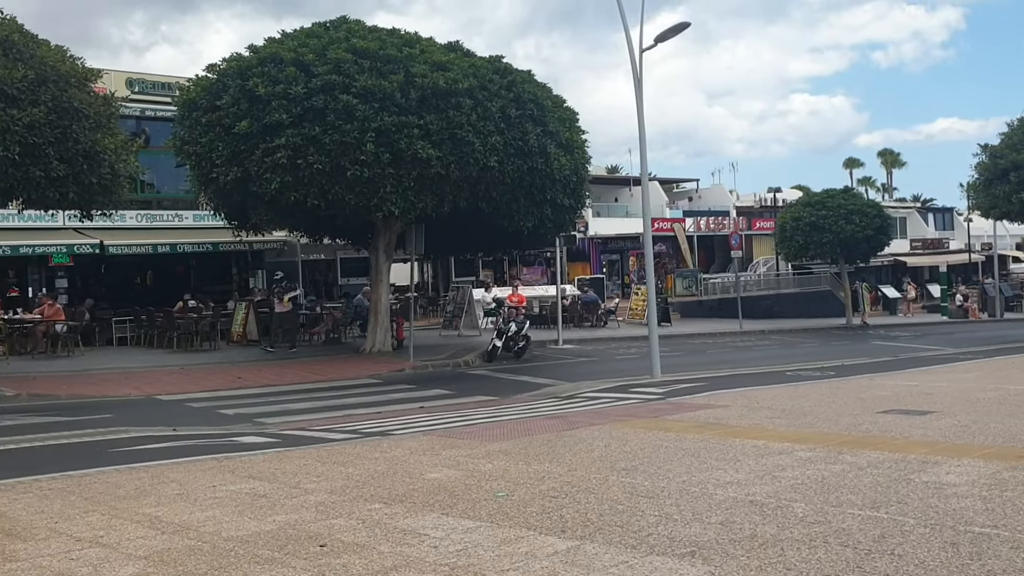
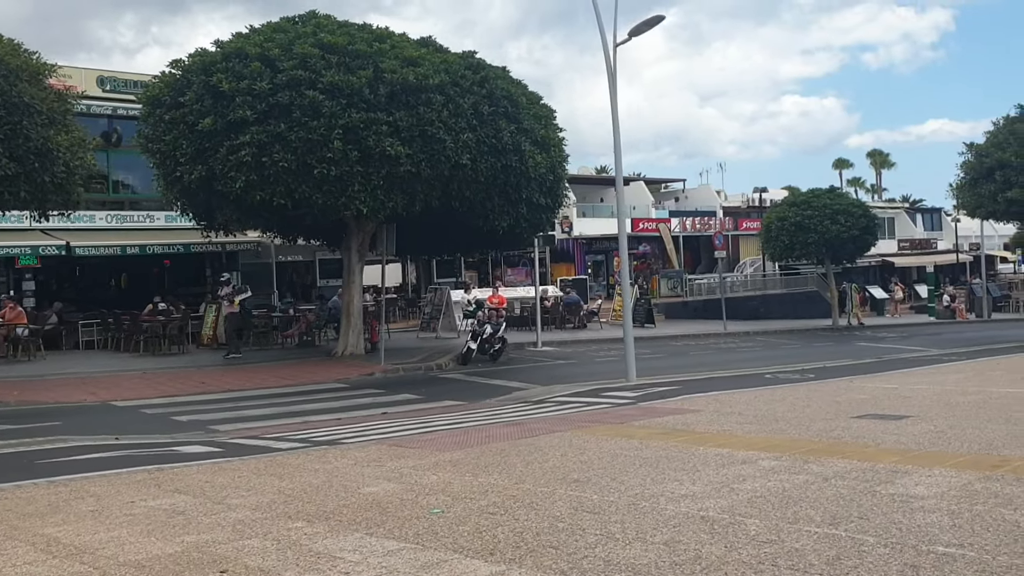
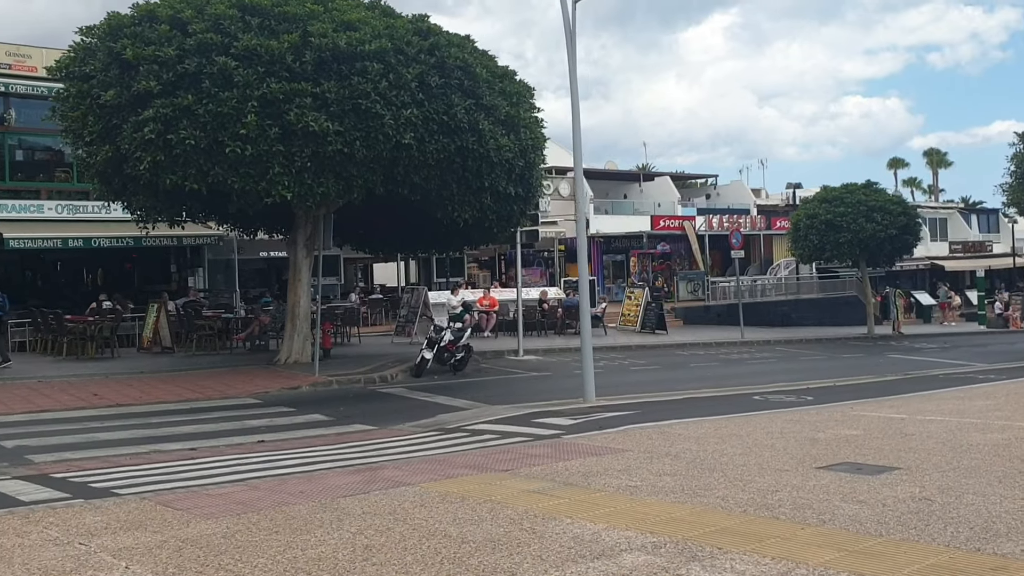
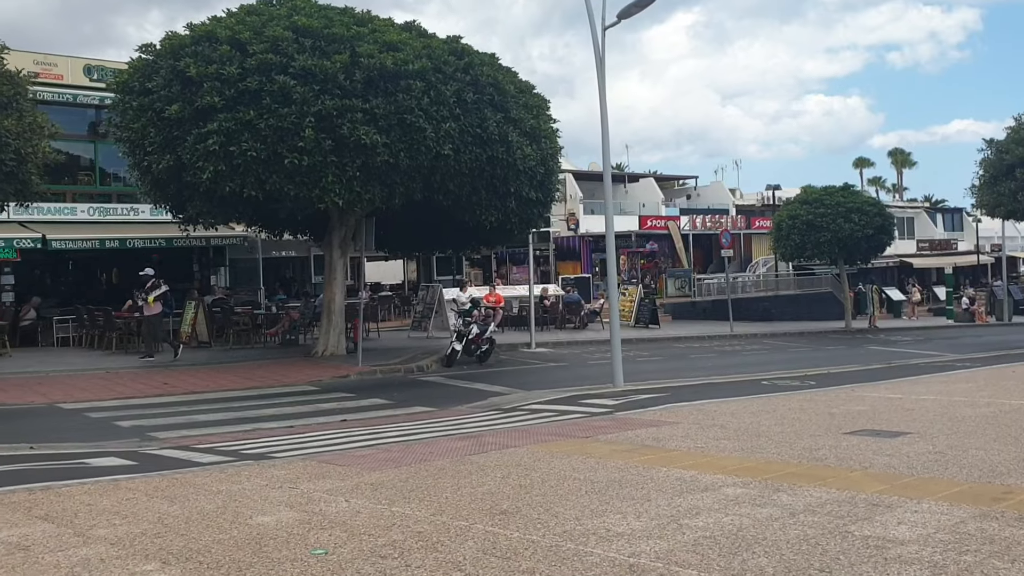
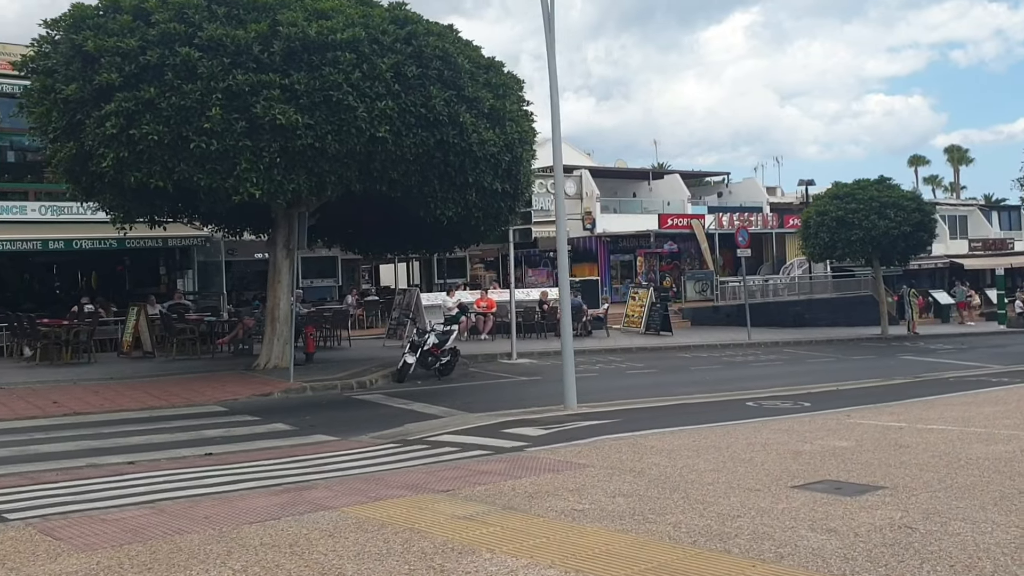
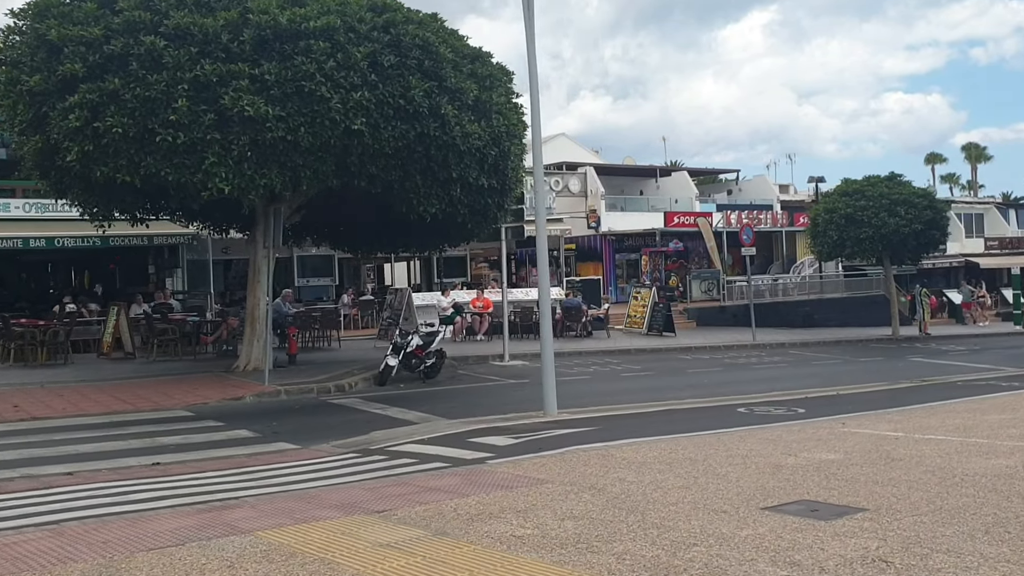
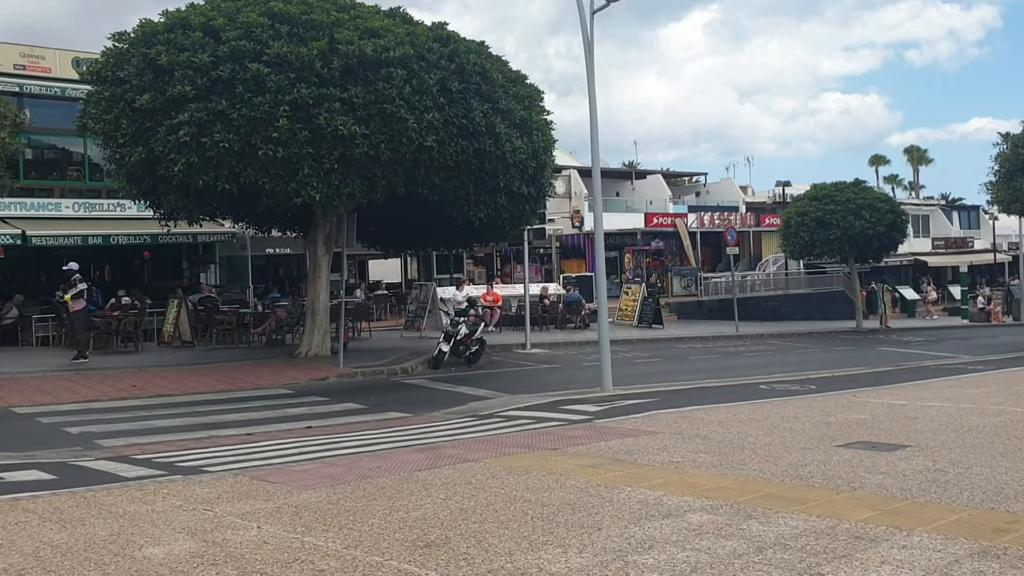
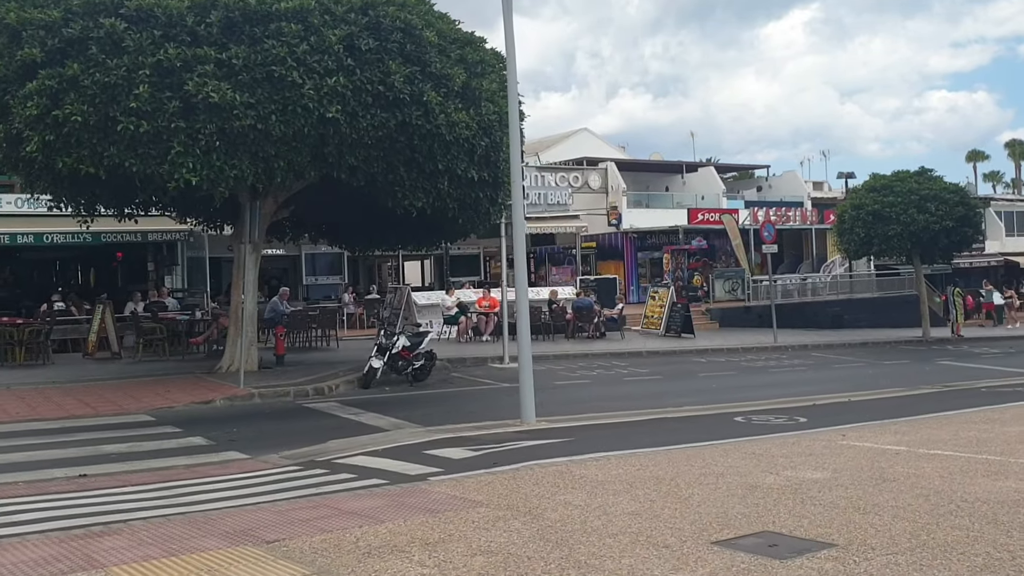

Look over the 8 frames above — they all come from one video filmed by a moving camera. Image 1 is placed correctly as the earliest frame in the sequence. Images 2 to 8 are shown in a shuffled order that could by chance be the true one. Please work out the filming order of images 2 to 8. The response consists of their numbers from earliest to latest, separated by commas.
2, 4, 7, 3, 5, 6, 8
